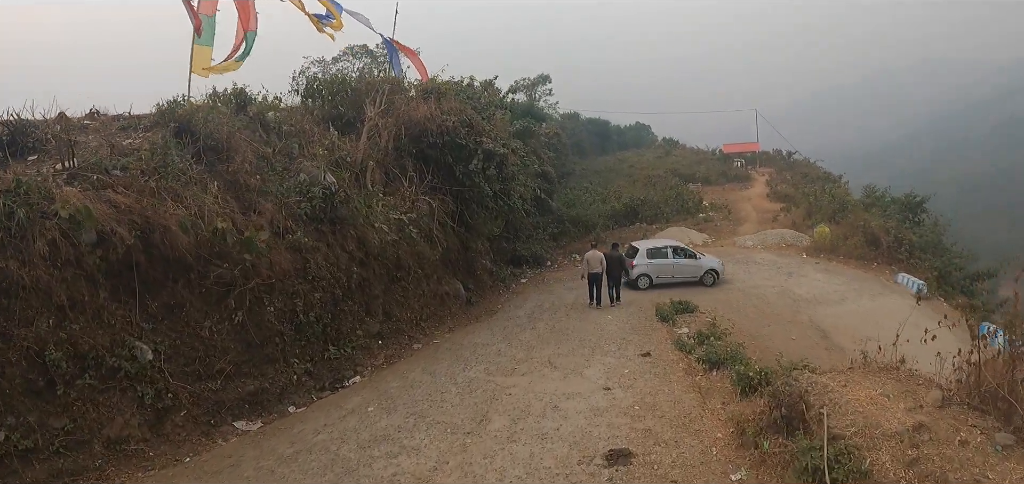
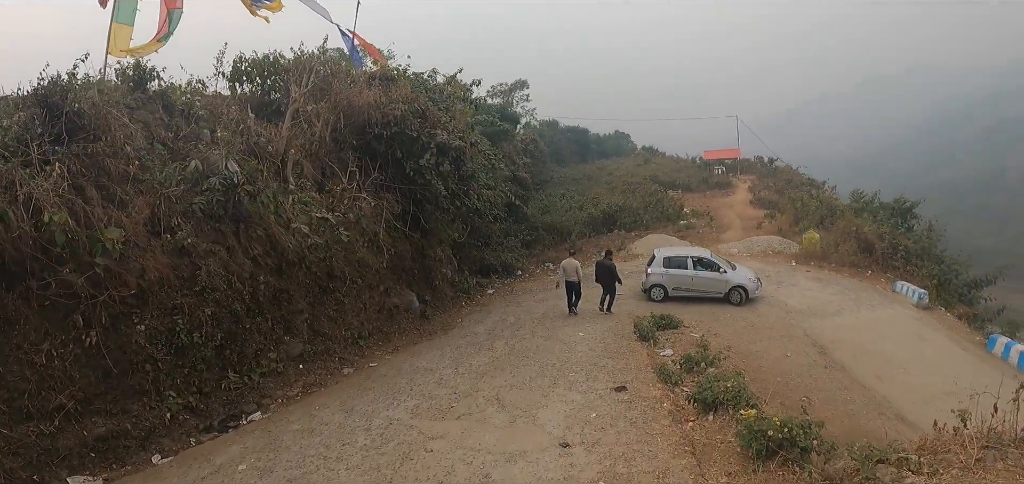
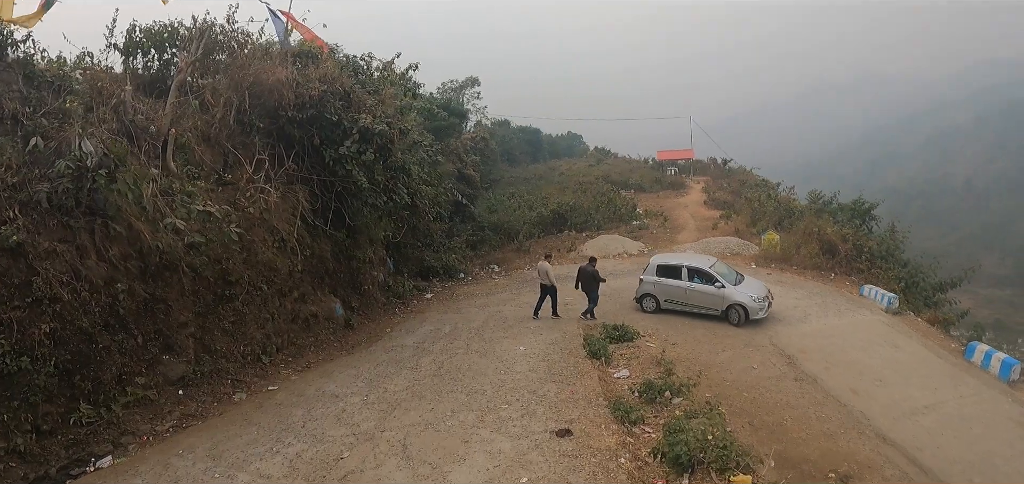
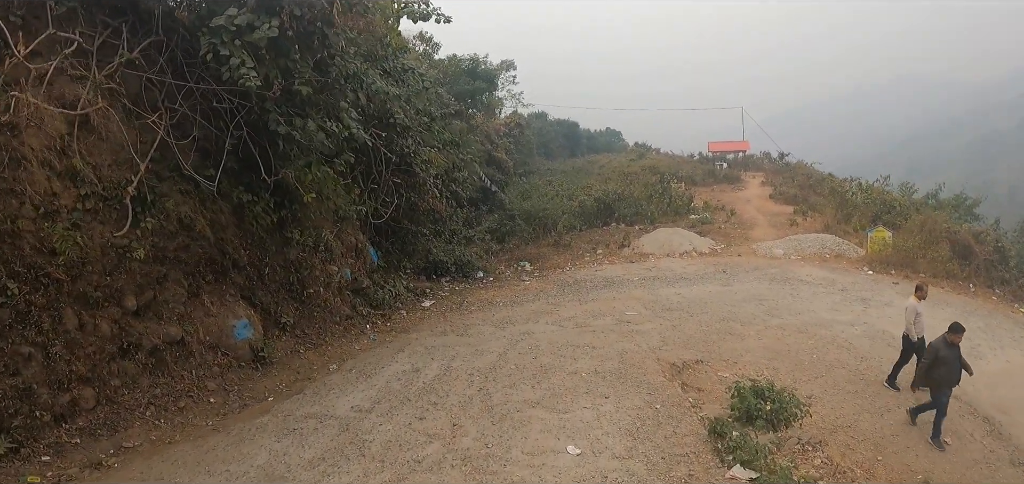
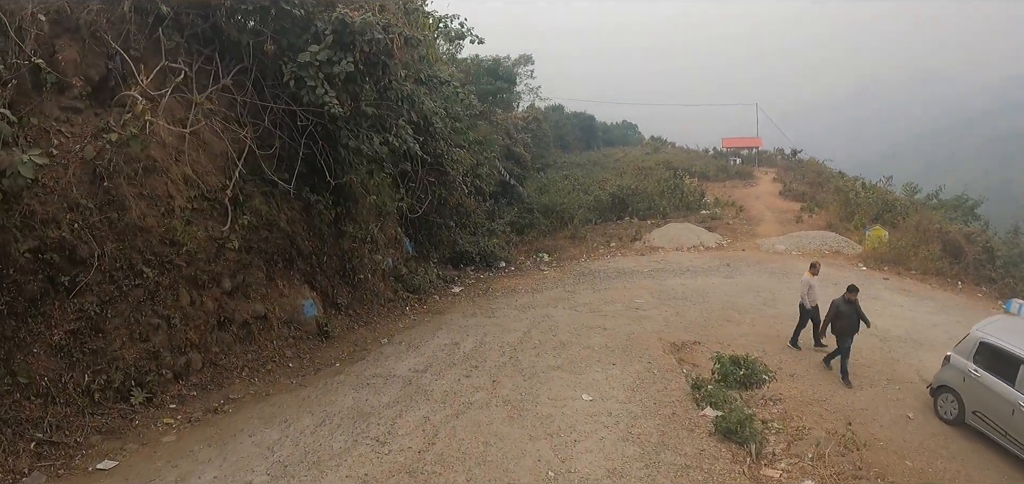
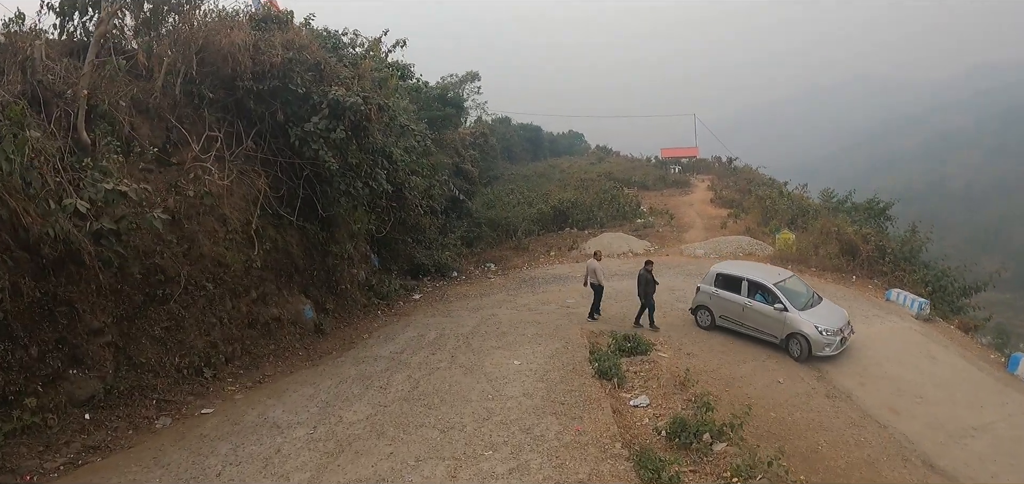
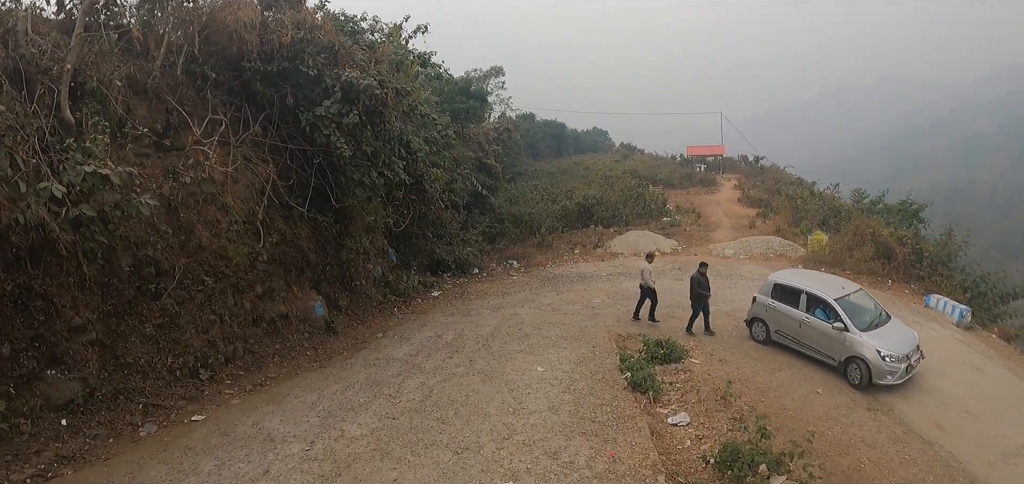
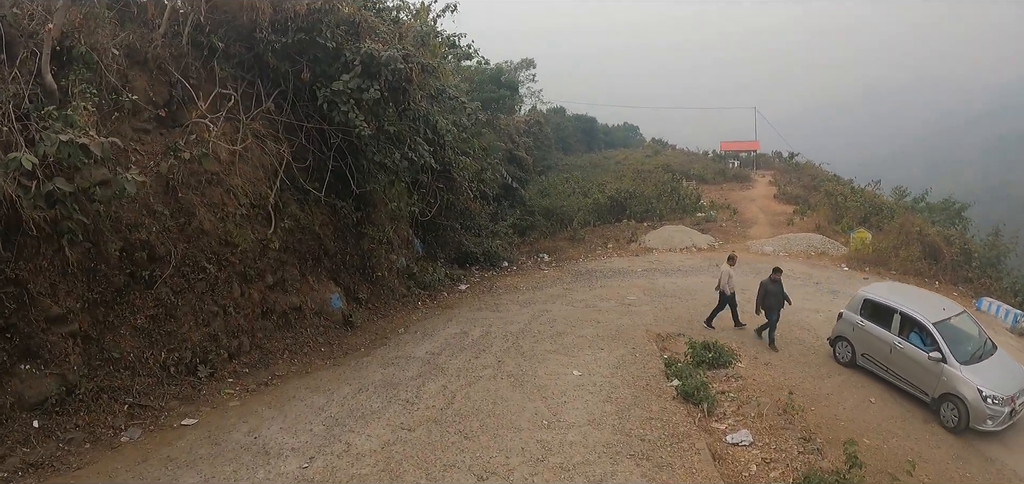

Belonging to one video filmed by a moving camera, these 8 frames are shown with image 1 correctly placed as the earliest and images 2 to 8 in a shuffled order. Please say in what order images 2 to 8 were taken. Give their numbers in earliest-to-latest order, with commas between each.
2, 3, 6, 7, 8, 5, 4
